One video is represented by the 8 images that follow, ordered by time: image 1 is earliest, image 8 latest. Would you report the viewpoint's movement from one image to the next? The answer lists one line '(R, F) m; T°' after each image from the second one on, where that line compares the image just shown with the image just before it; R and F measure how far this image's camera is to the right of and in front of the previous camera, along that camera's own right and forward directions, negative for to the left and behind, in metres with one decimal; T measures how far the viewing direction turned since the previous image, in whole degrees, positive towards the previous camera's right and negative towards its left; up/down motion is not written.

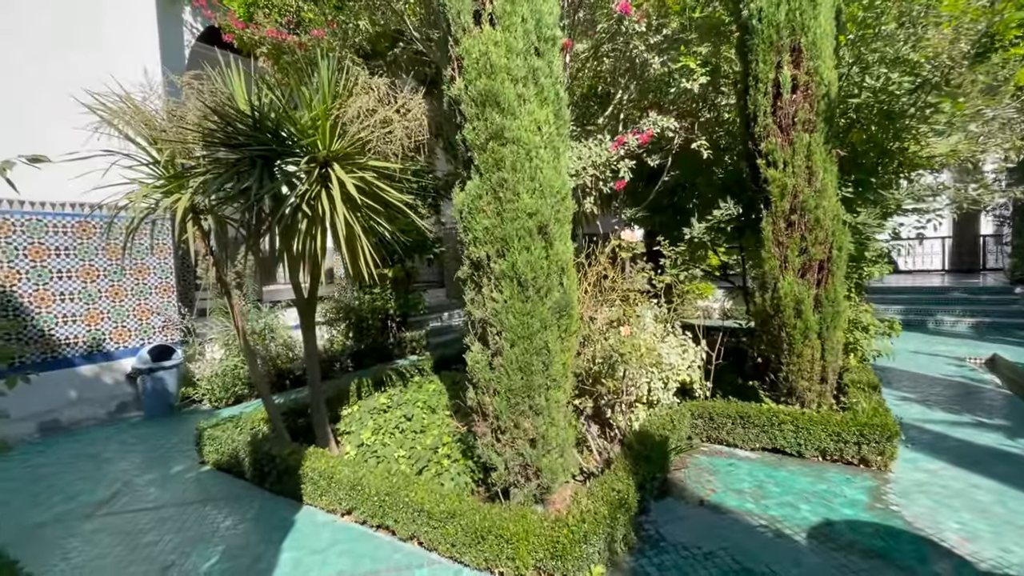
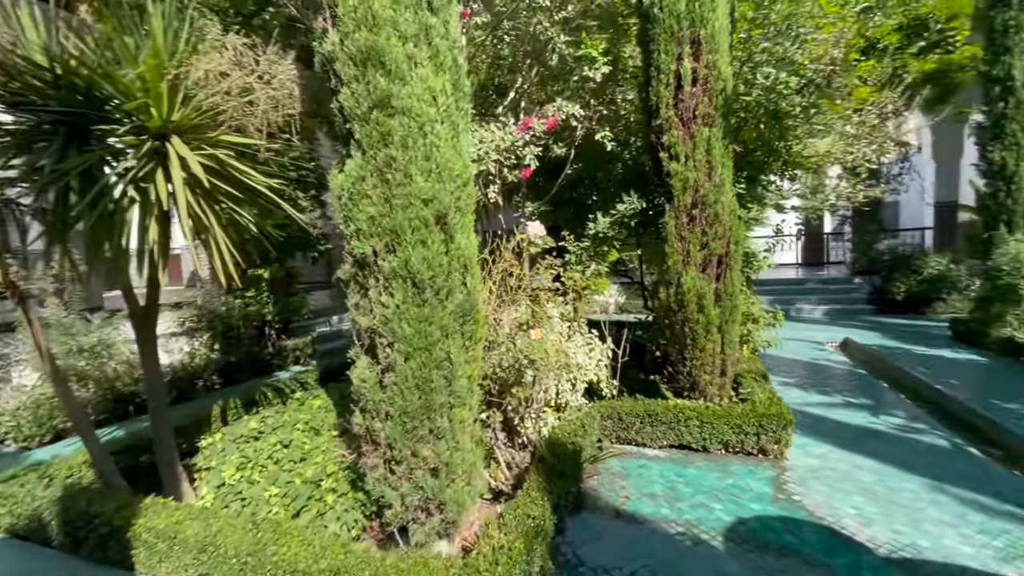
(0.0, +0.5) m; +12°
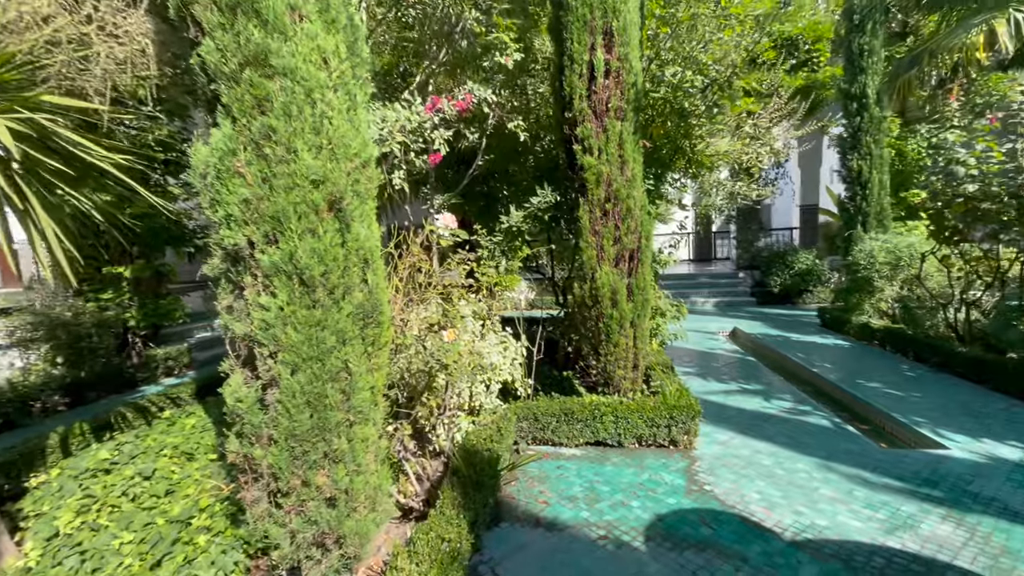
(0.0, +0.3) m; +11°
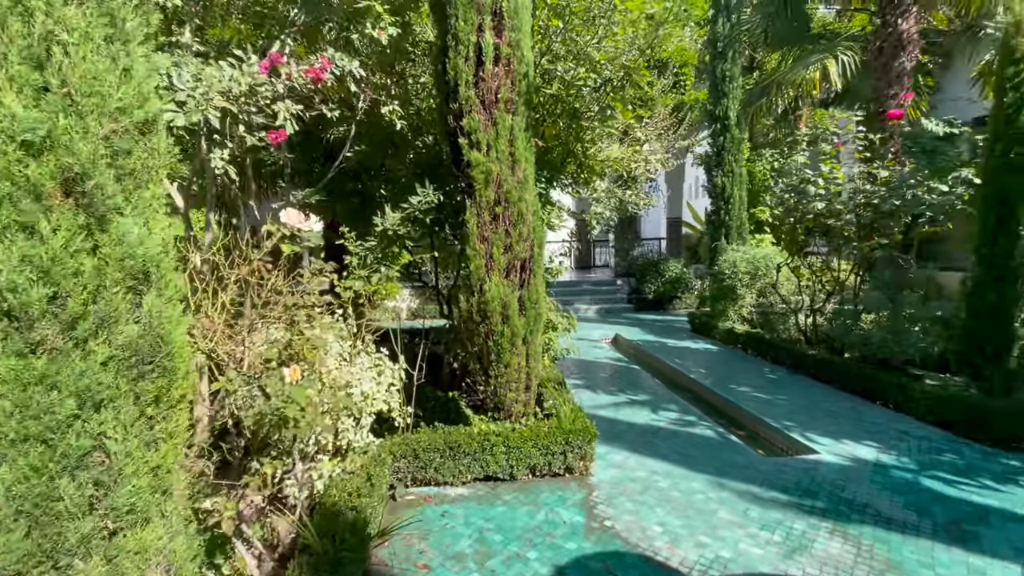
(+0.1, +0.6) m; +14°
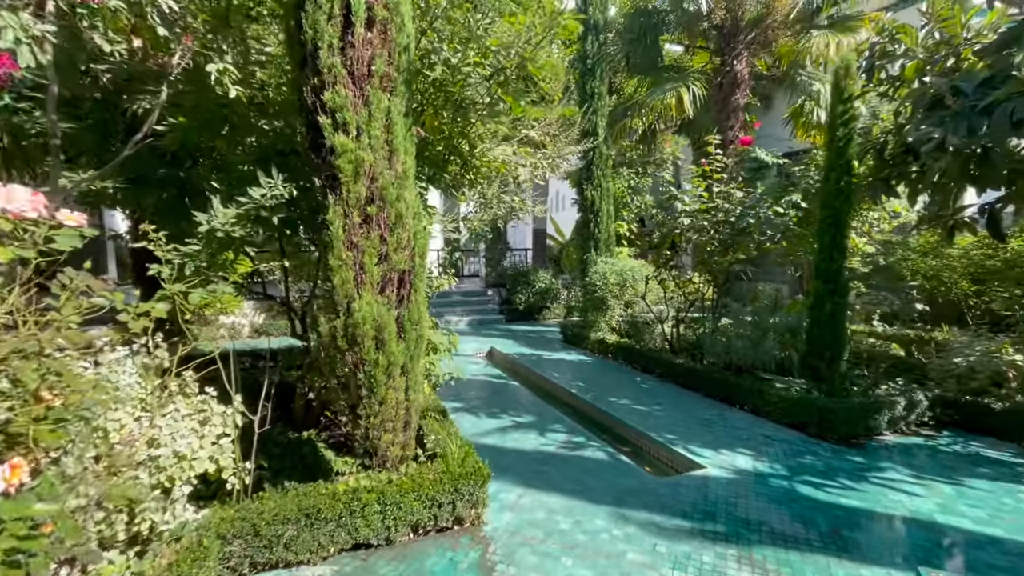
(-0.1, +0.6) m; +16°
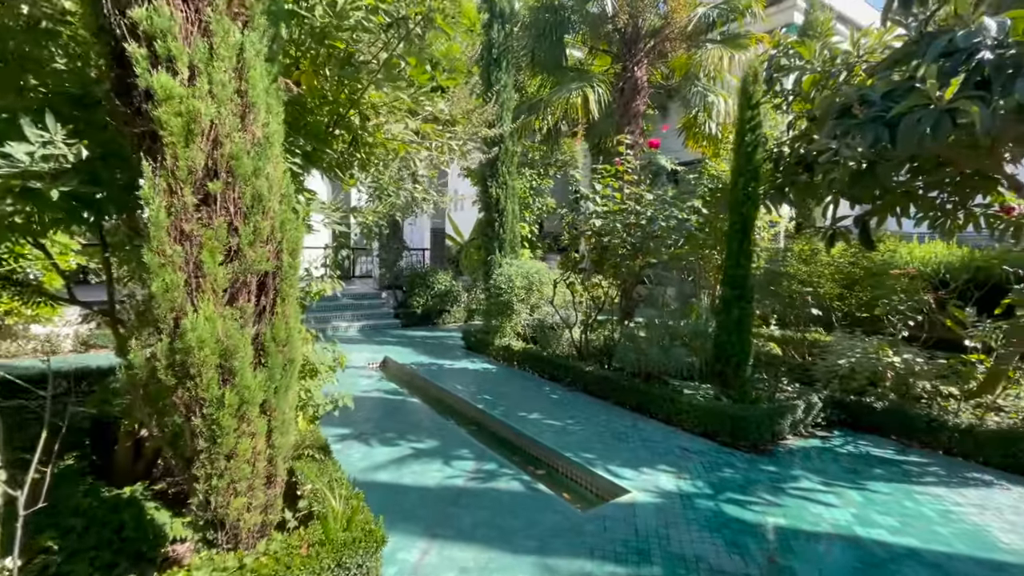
(0.0, +0.7) m; +12°
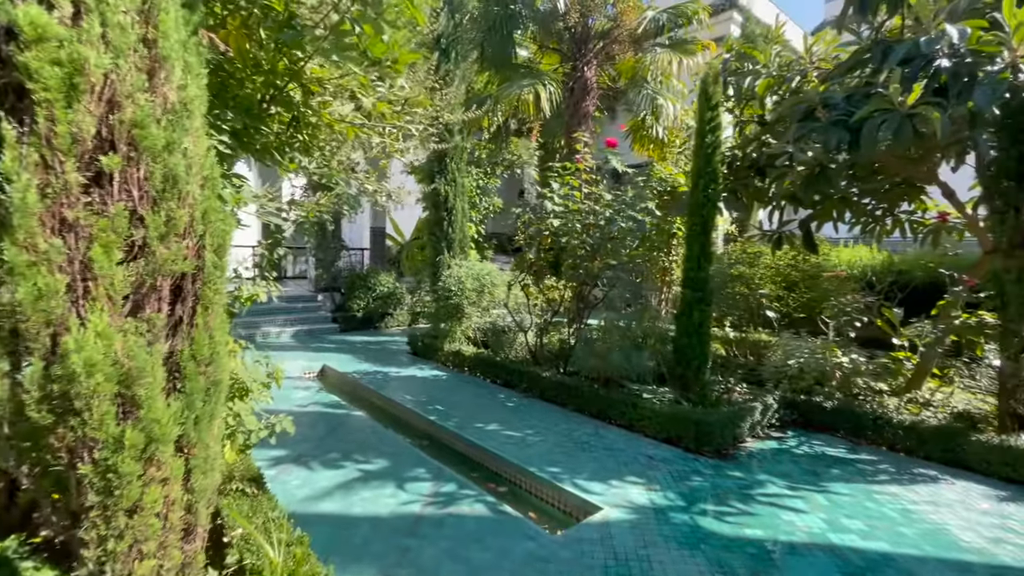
(-0.2, +0.4) m; +7°
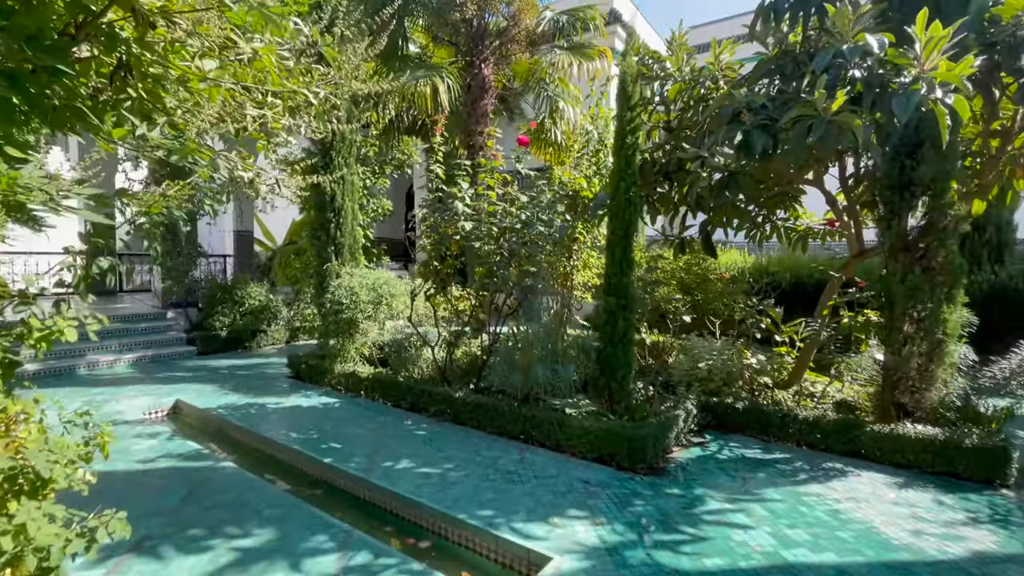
(-0.3, +0.7) m; +14°
